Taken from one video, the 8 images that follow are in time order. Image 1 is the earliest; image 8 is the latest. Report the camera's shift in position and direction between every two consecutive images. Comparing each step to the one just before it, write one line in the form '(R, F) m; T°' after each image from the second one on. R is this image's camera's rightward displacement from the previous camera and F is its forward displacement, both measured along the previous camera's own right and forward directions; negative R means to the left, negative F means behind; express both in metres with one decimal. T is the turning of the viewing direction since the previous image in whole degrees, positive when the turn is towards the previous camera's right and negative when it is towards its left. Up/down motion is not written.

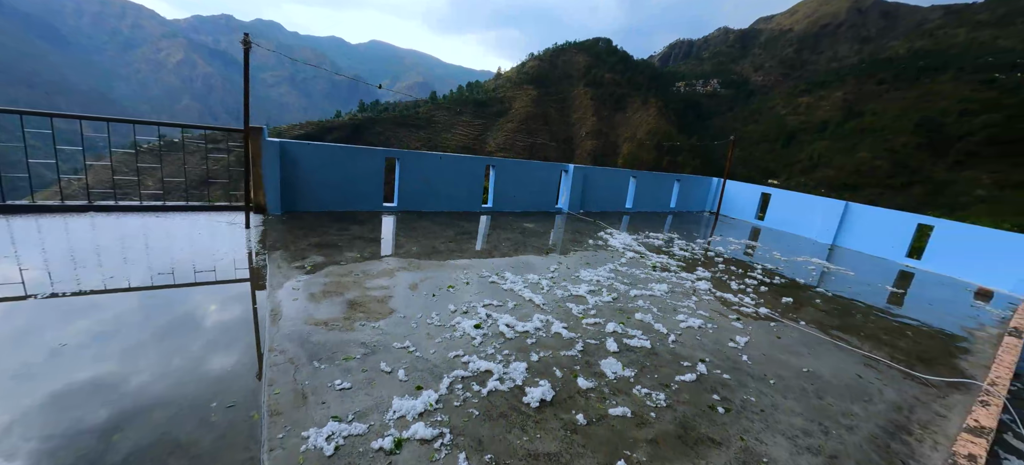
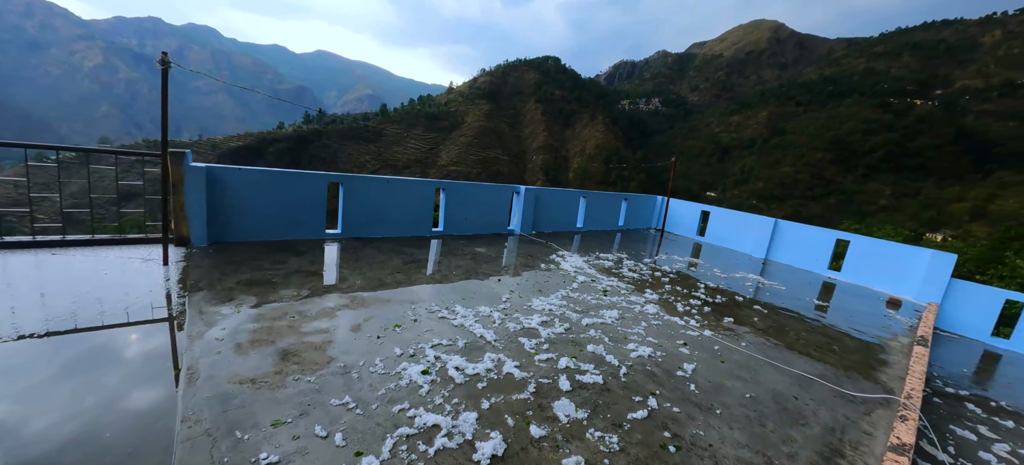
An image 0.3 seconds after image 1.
(0.0, +0.1) m; +6°
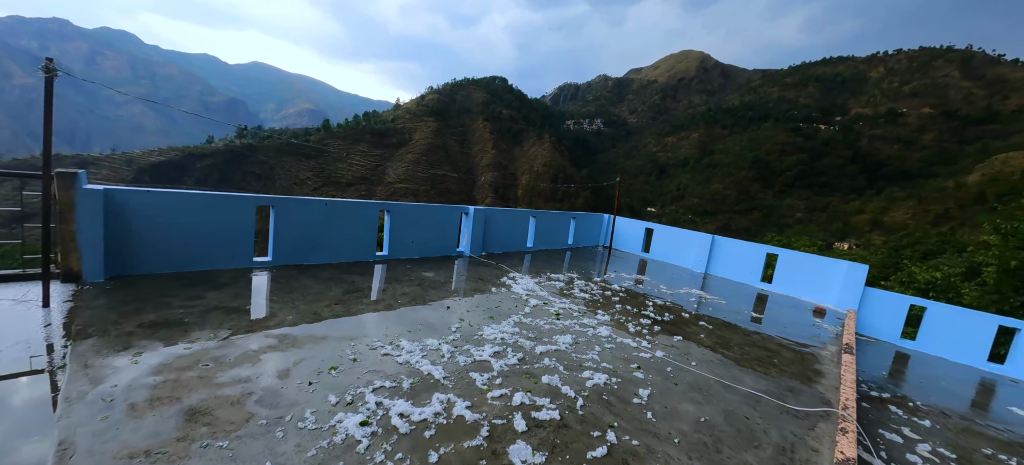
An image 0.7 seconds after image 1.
(0.0, +0.1) m; +7°
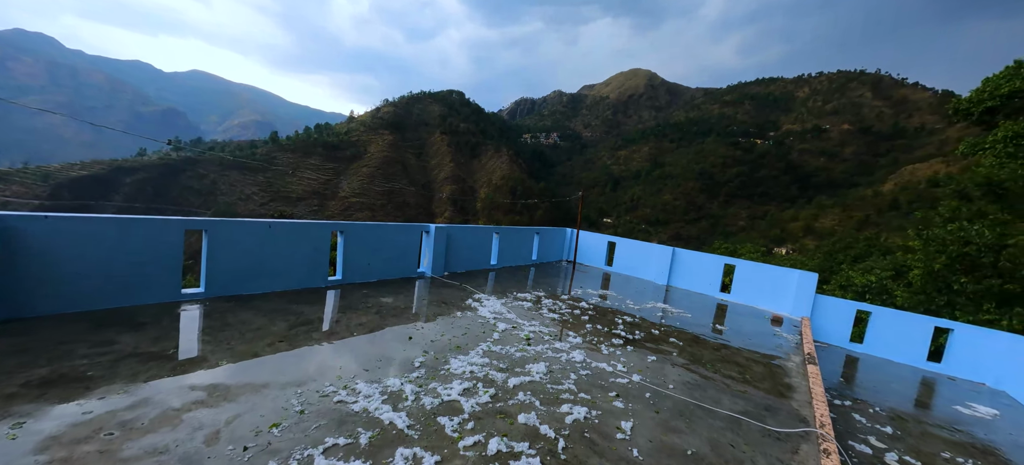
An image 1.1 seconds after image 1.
(-0.1, +0.2) m; +6°
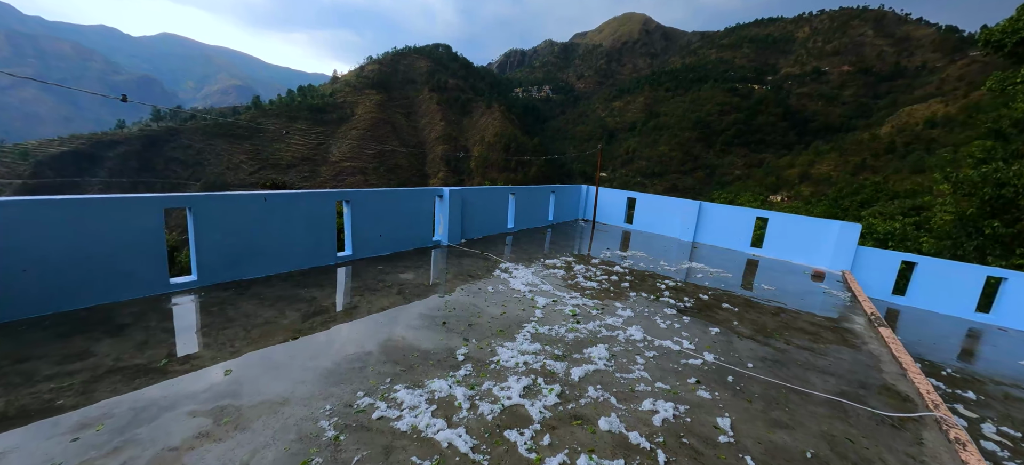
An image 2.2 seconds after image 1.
(-0.4, +0.6) m; 0°
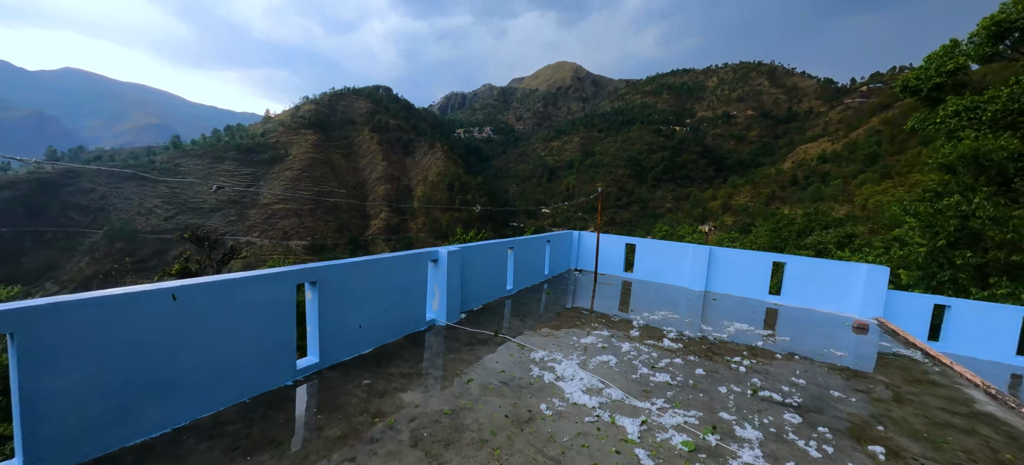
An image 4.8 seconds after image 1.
(-0.7, +1.2) m; +8°
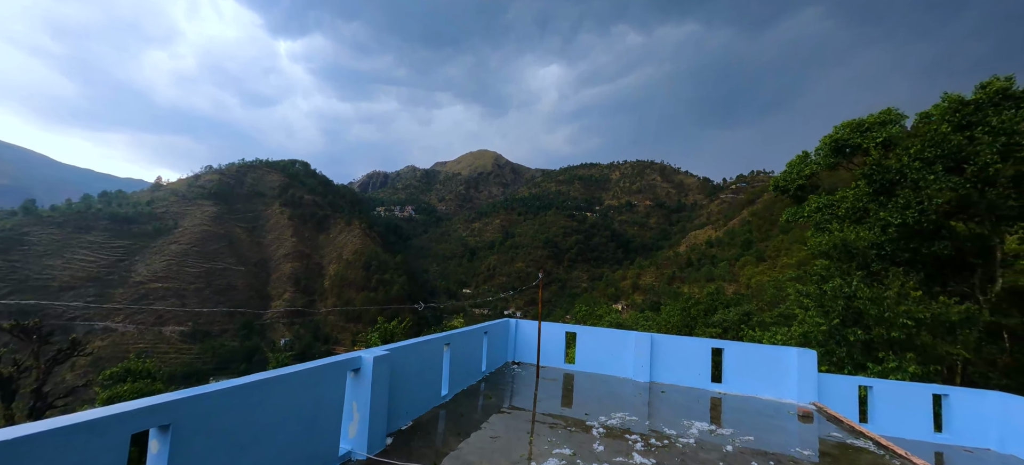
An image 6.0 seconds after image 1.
(-0.2, +0.6) m; +11°
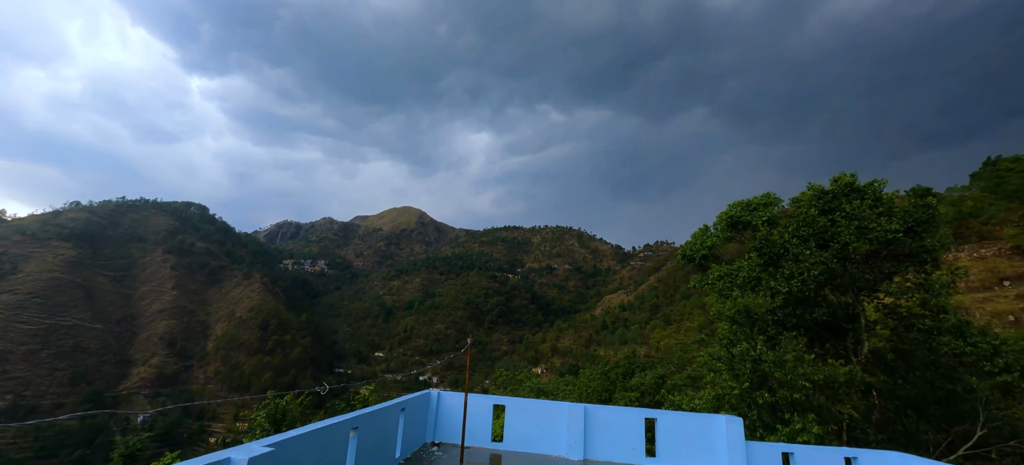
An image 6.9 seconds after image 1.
(-0.1, +0.4) m; +11°
